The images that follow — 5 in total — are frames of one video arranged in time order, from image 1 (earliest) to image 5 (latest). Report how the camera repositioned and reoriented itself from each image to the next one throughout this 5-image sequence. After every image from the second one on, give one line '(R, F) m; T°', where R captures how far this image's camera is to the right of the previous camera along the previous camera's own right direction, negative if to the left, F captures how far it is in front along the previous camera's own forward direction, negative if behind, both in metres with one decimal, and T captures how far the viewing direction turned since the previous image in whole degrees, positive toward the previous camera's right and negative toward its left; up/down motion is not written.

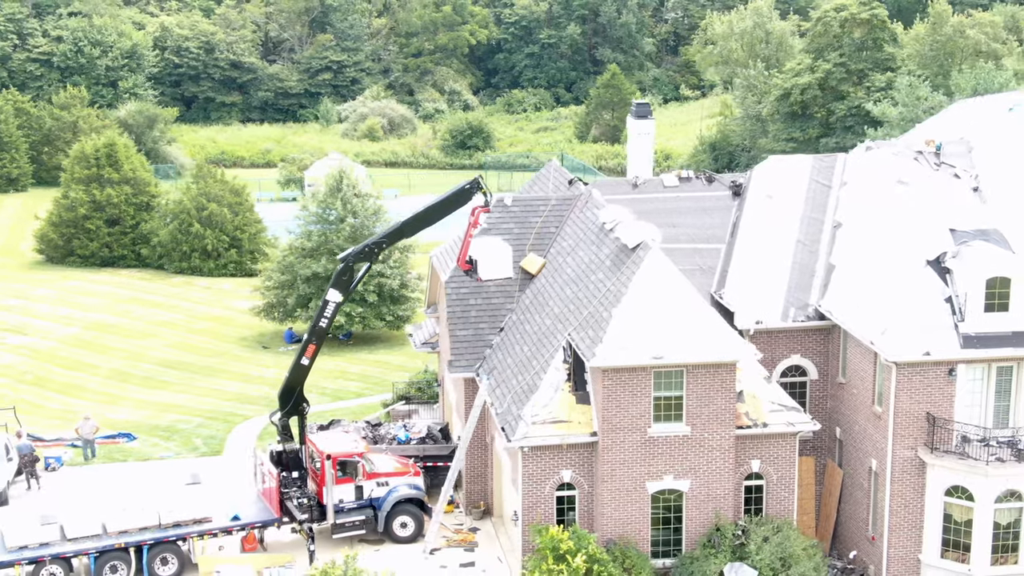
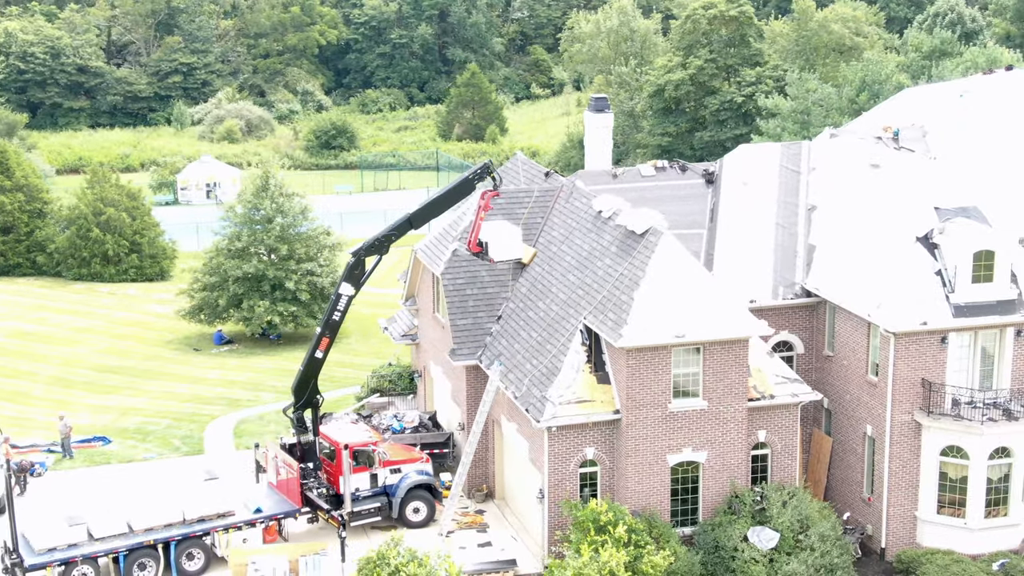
(-3.6, -0.9) m; +6°
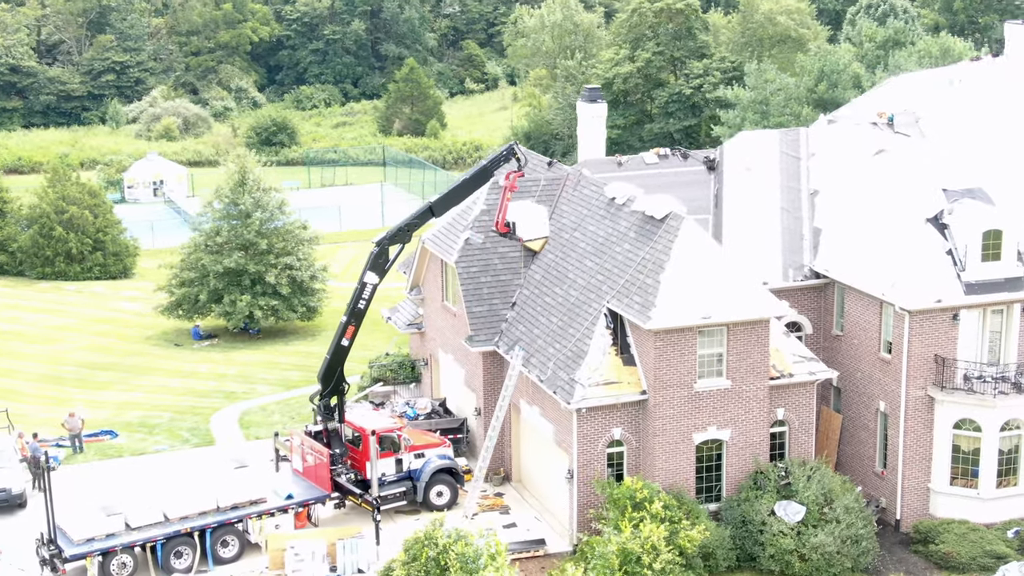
(-2.0, -0.5) m; +3°
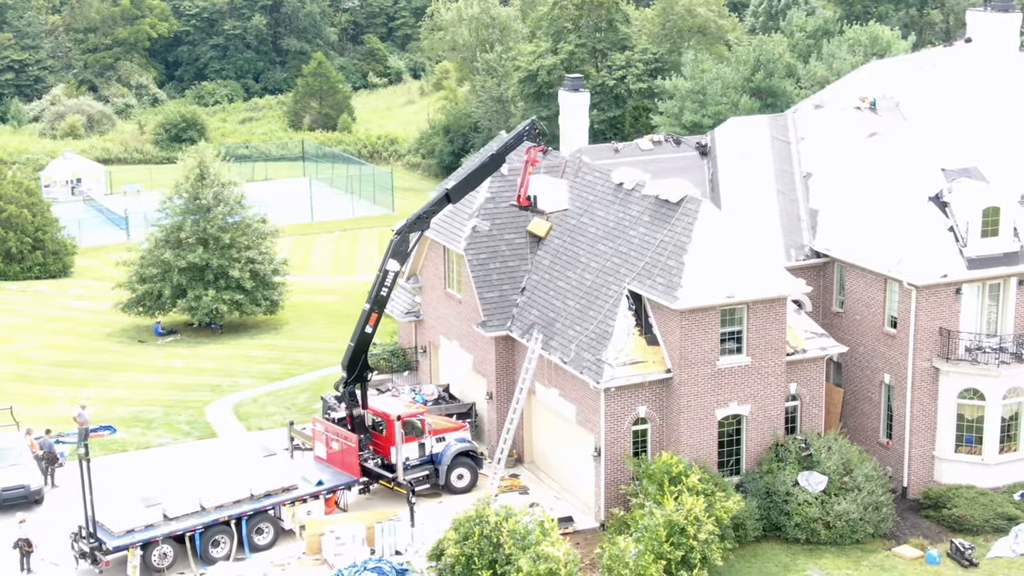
(-2.7, -0.6) m; +4°
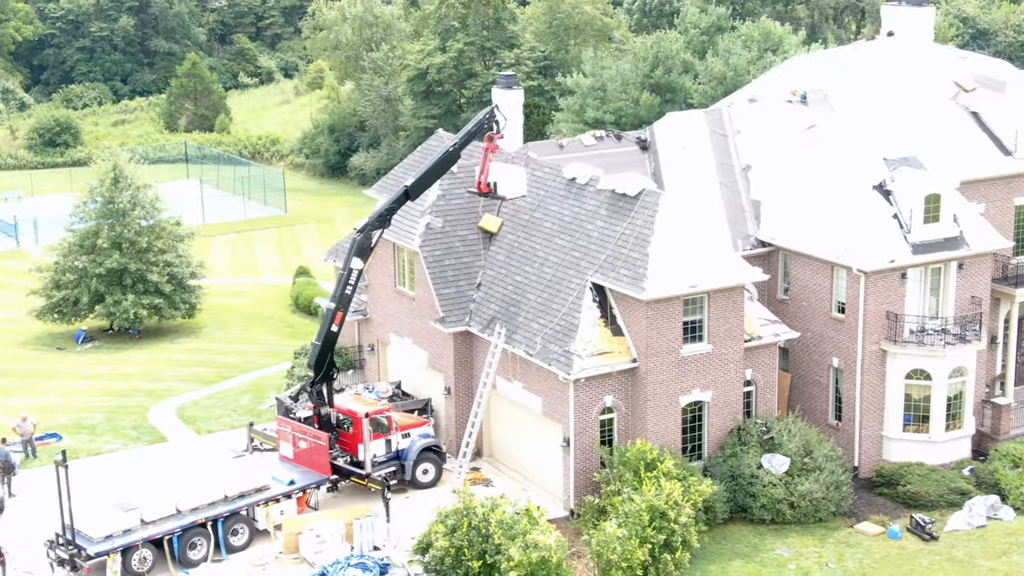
(-2.1, -0.4) m; +5°
